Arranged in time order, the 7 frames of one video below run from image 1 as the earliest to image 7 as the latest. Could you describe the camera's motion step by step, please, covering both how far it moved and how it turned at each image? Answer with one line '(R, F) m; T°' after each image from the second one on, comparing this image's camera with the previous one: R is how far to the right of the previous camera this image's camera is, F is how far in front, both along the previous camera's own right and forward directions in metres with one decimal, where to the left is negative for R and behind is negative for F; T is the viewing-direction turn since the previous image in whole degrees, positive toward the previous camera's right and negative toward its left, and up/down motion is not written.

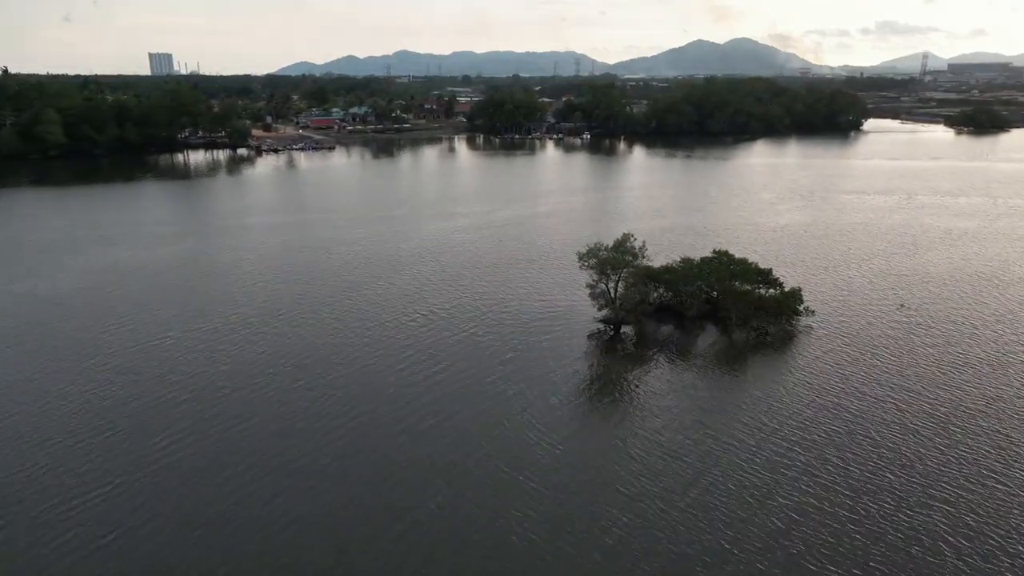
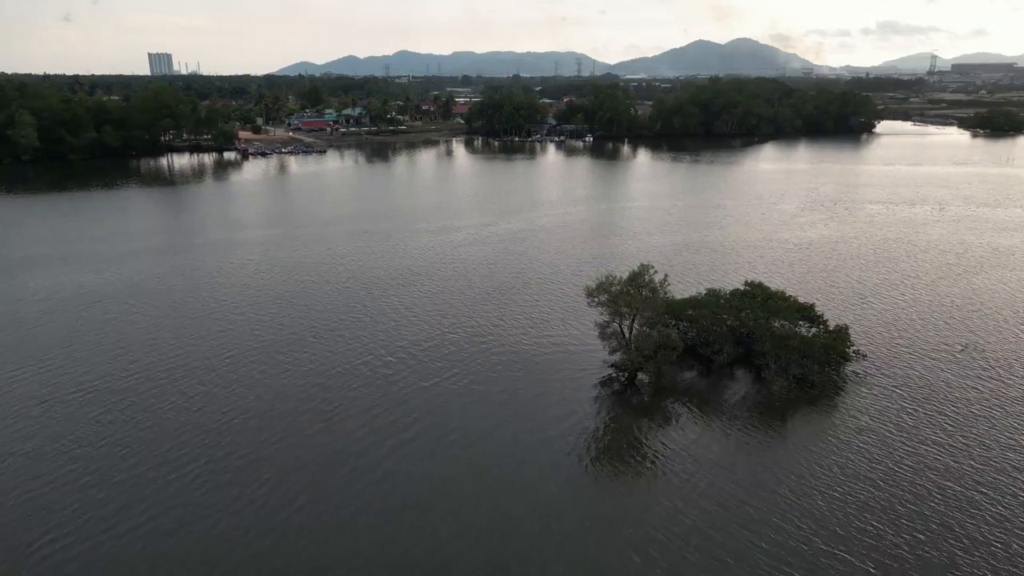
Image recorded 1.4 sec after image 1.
(+0.1, +2.1) m; 0°
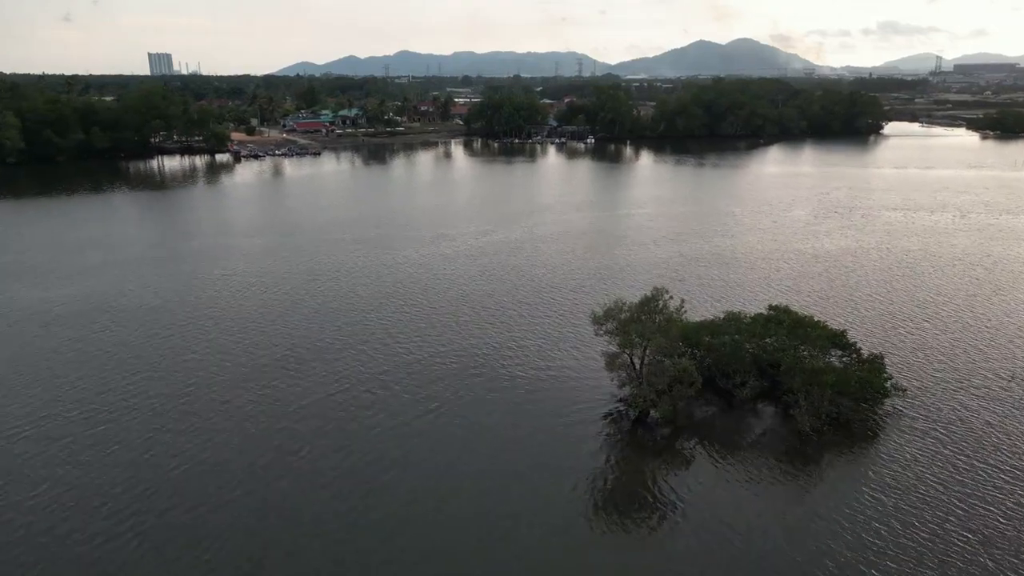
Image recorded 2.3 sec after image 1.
(0.0, +1.2) m; 0°
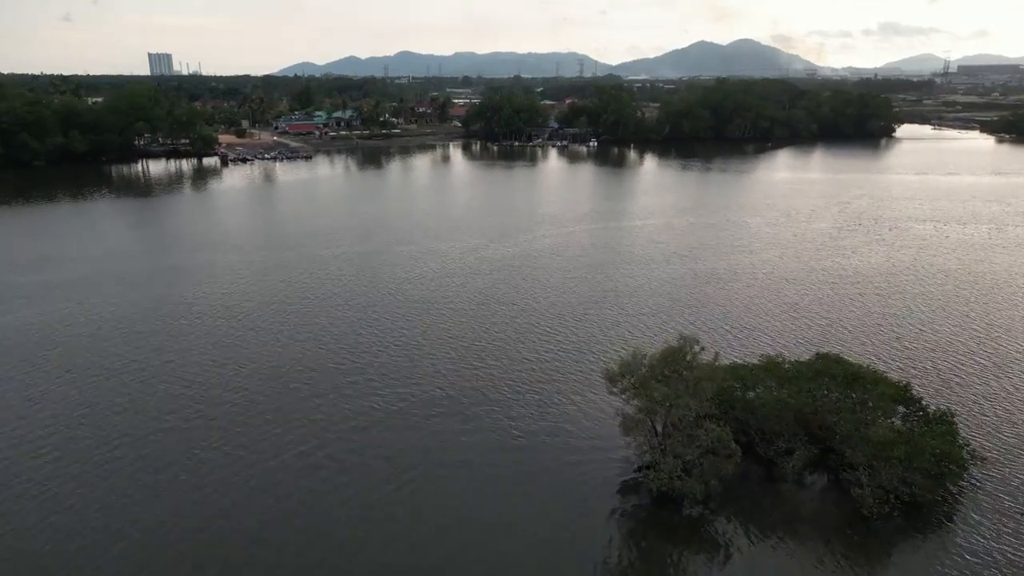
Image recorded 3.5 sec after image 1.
(+0.1, +1.8) m; 0°
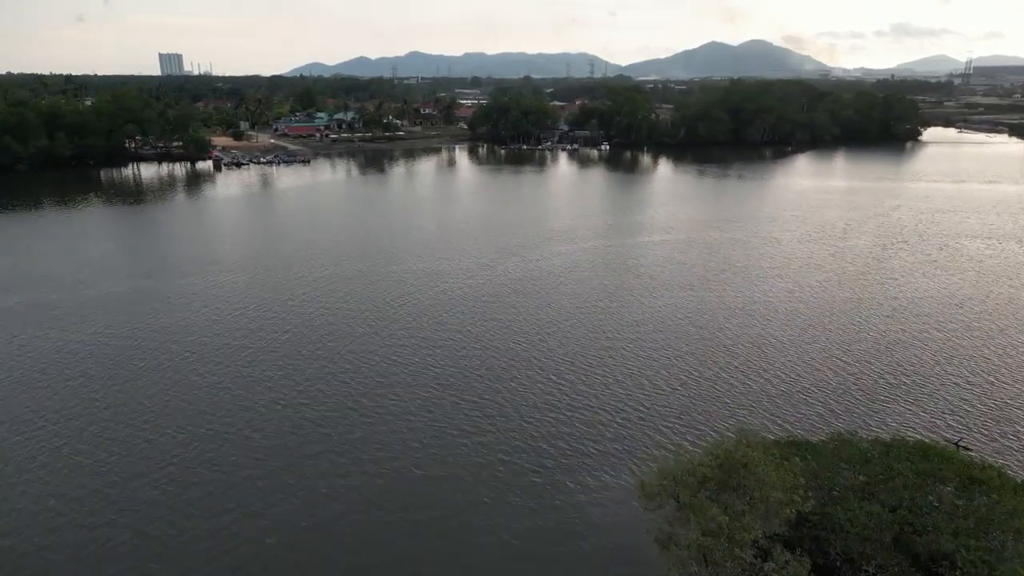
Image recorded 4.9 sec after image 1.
(+0.1, +2.2) m; -1°
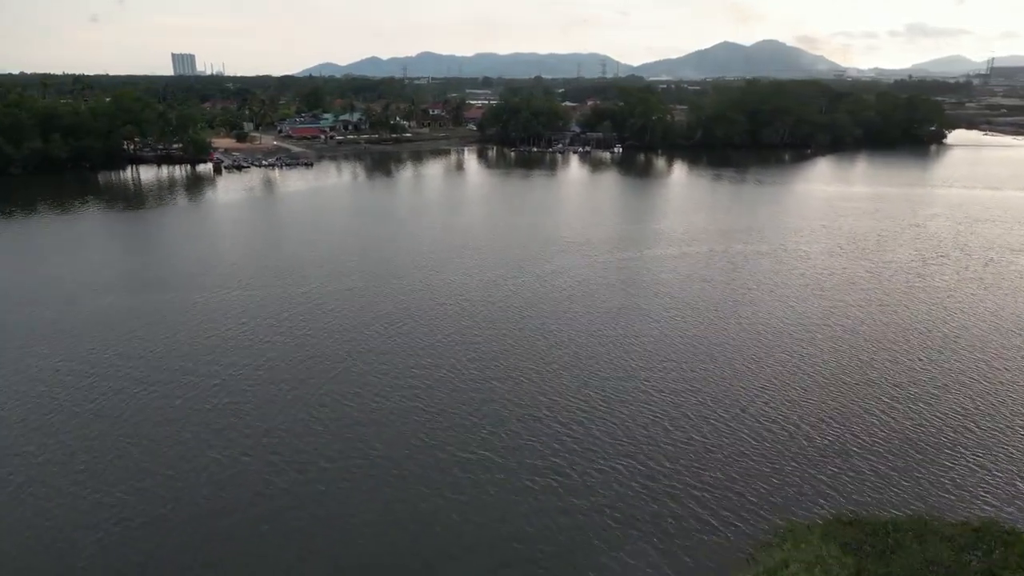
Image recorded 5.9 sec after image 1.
(+0.1, +1.5) m; -1°
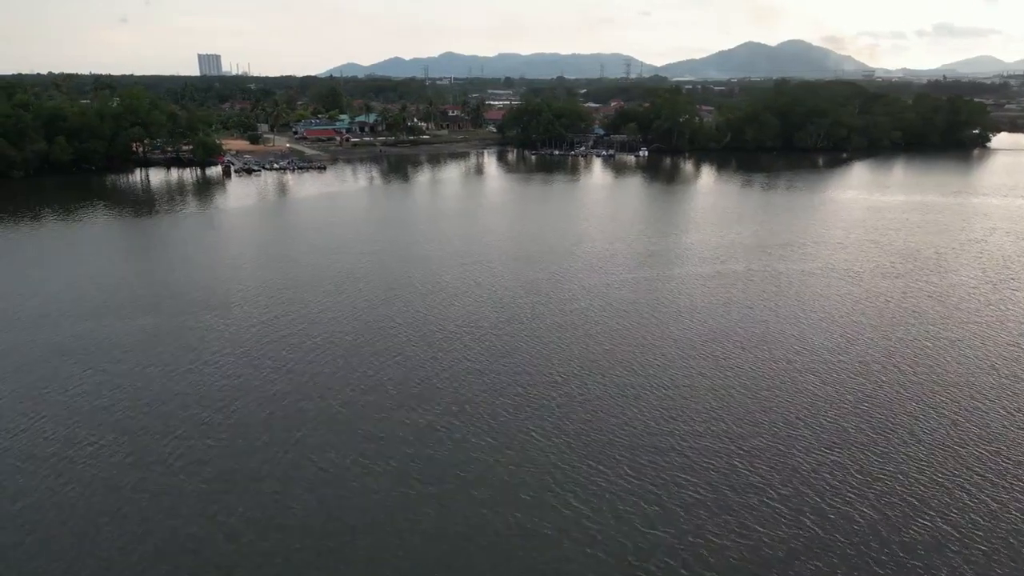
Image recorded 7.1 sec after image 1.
(+0.1, +1.8) m; -2°
